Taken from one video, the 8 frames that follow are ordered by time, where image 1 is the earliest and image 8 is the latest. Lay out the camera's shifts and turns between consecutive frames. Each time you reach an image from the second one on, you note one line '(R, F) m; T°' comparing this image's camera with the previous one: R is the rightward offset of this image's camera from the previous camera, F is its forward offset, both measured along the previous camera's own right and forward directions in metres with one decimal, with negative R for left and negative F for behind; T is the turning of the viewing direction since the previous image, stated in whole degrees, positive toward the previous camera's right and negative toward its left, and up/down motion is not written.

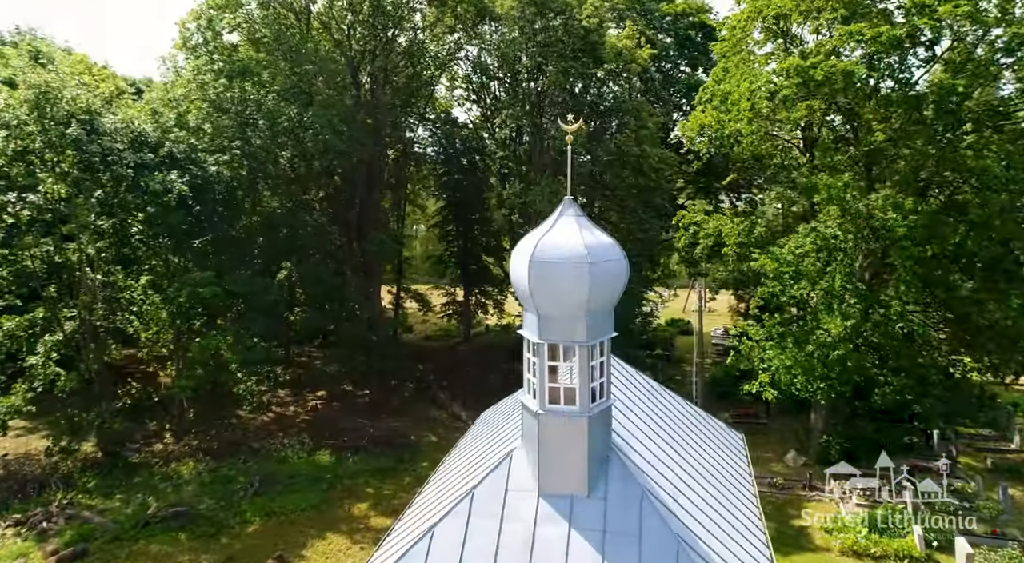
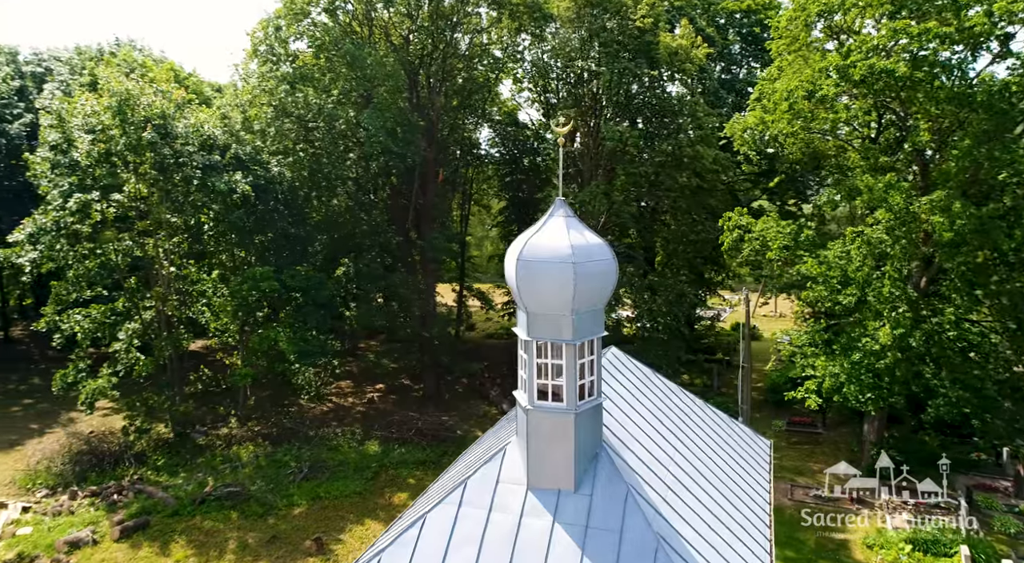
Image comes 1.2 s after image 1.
(+1.2, -0.2) m; -7°
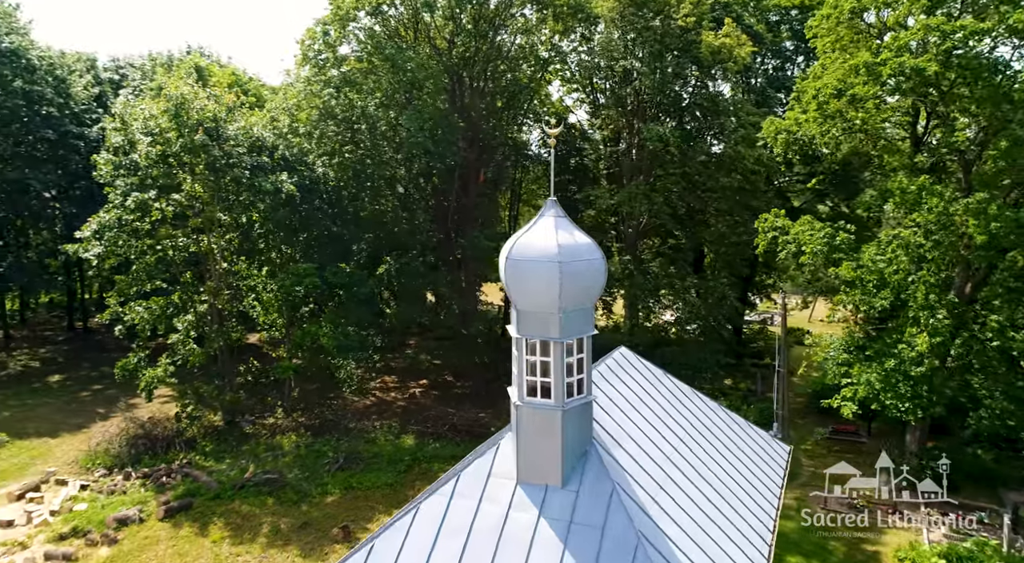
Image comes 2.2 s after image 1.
(+1.0, -0.2) m; -5°
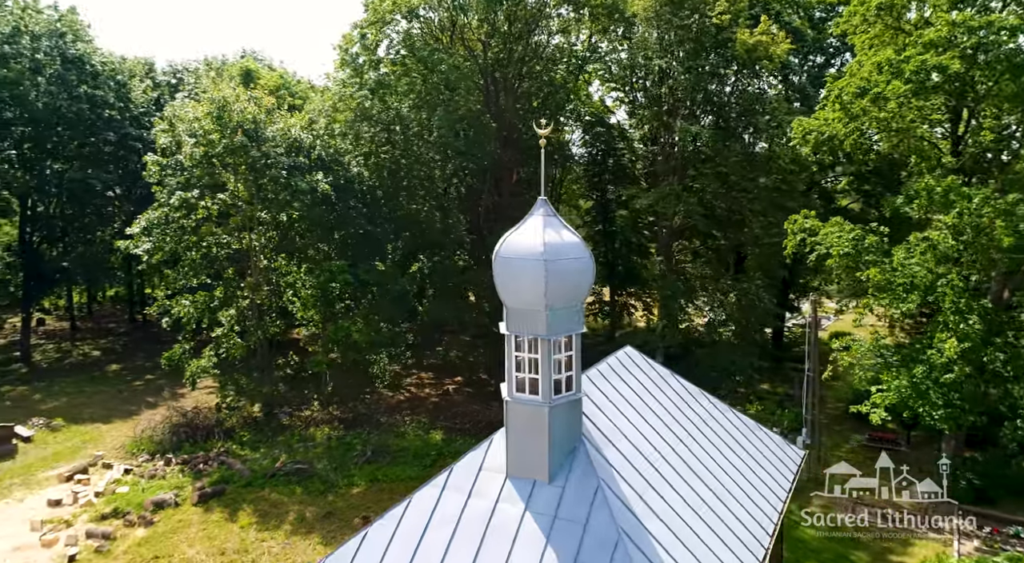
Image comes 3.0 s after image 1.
(+0.9, -0.1) m; -5°
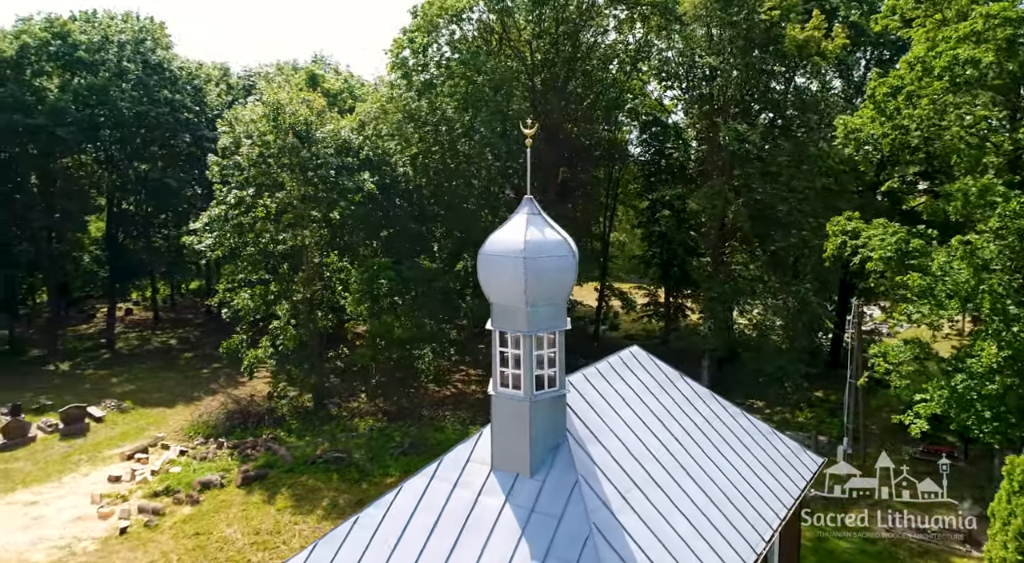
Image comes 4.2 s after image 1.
(+1.2, -0.1) m; -6°
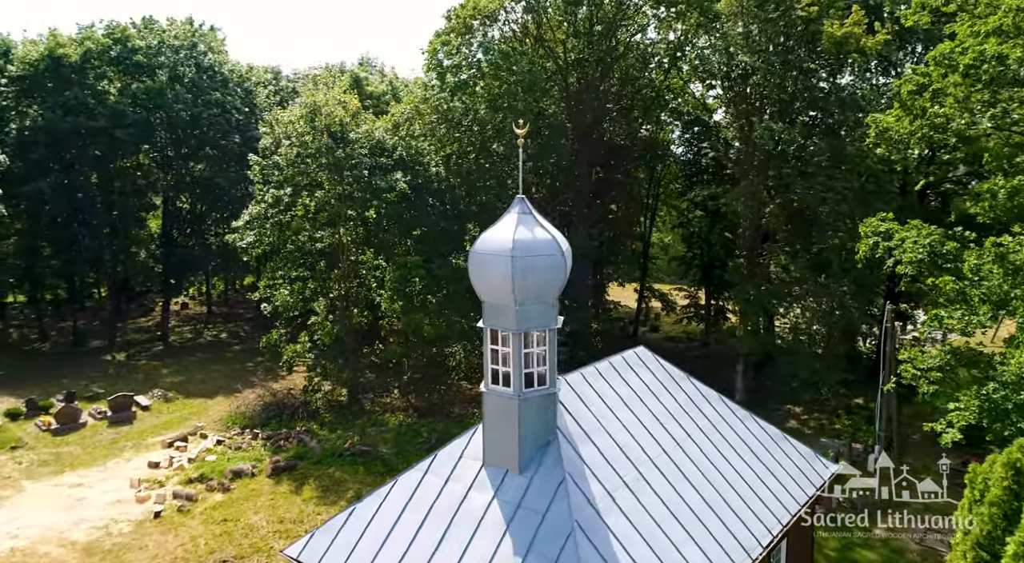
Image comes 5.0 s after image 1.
(+0.9, -0.1) m; -5°
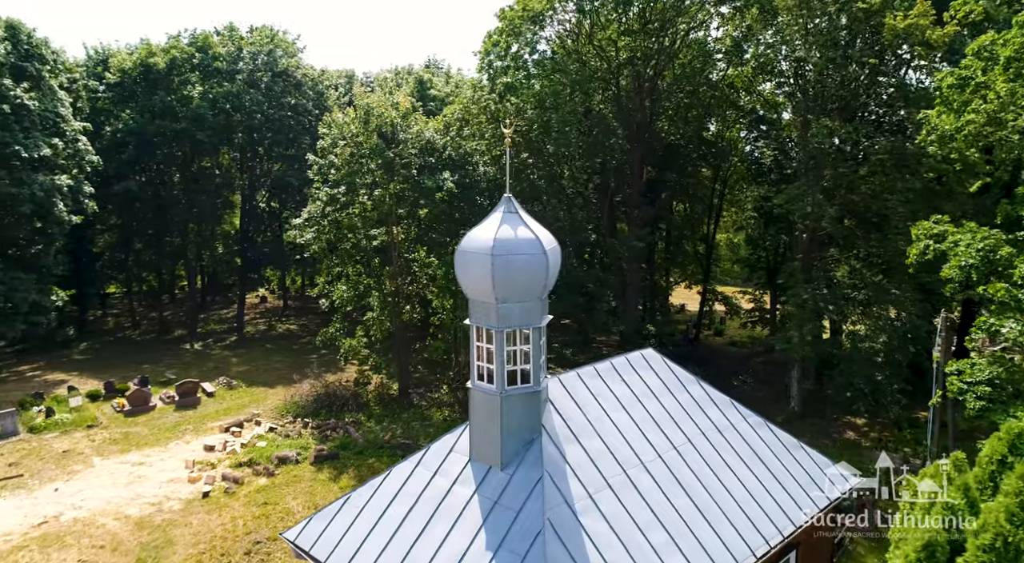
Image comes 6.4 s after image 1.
(+1.3, 0.0) m; -7°
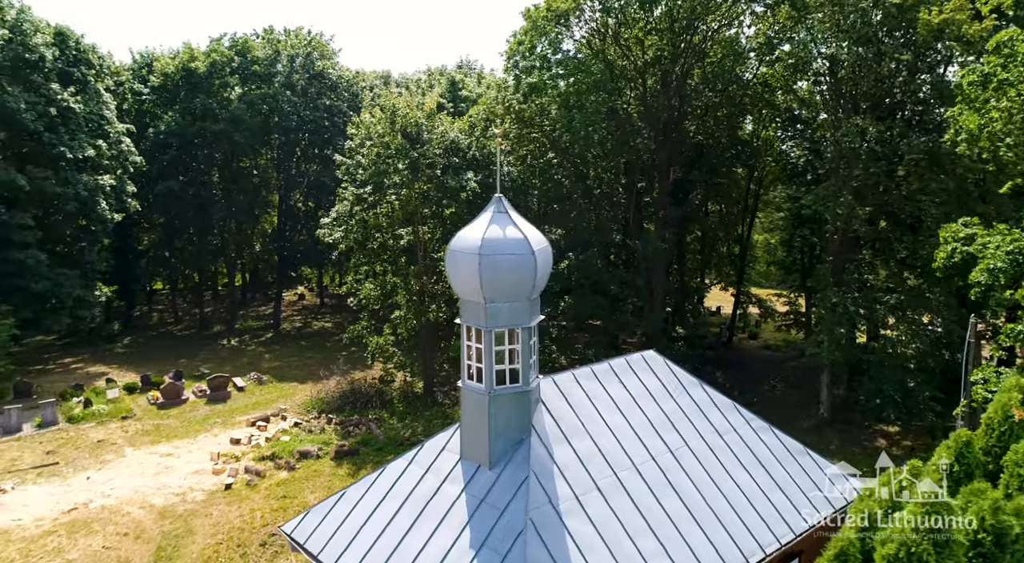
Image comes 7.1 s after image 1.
(+0.7, 0.0) m; -4°
